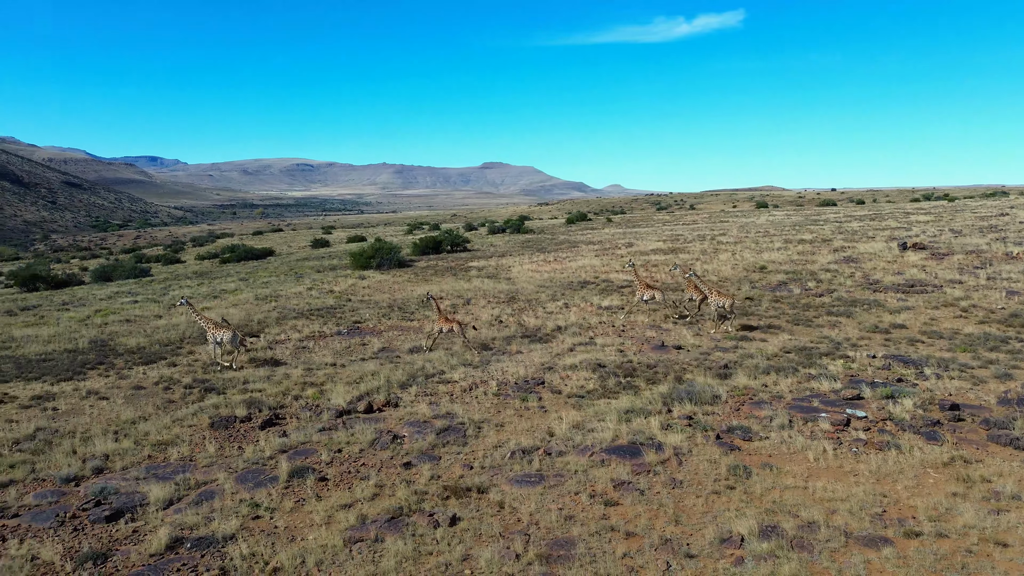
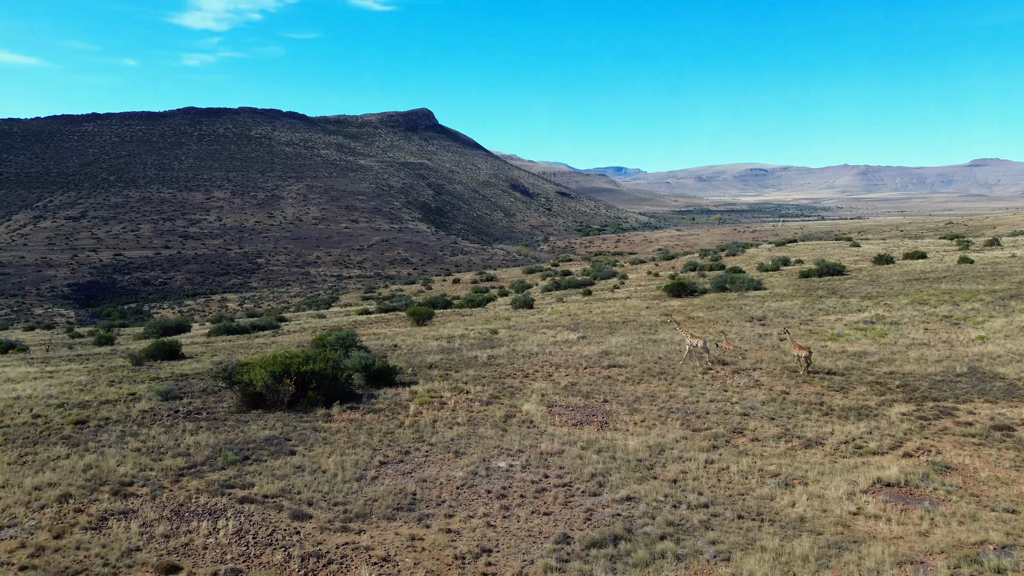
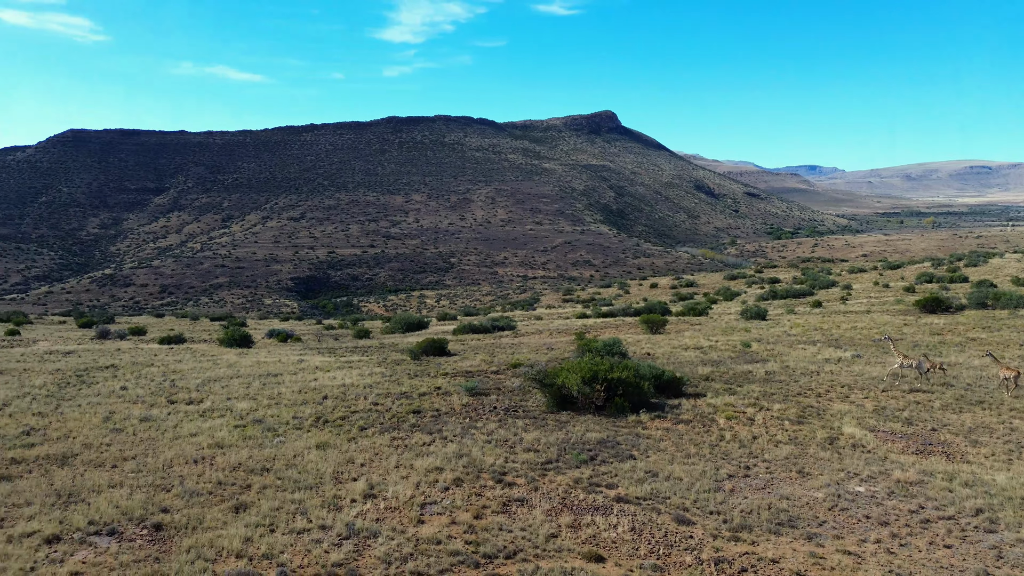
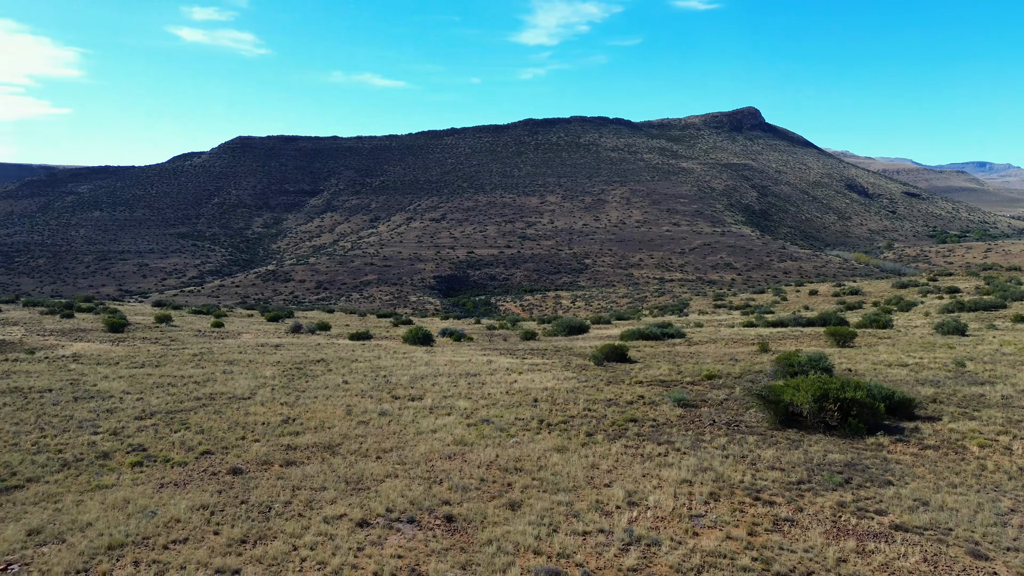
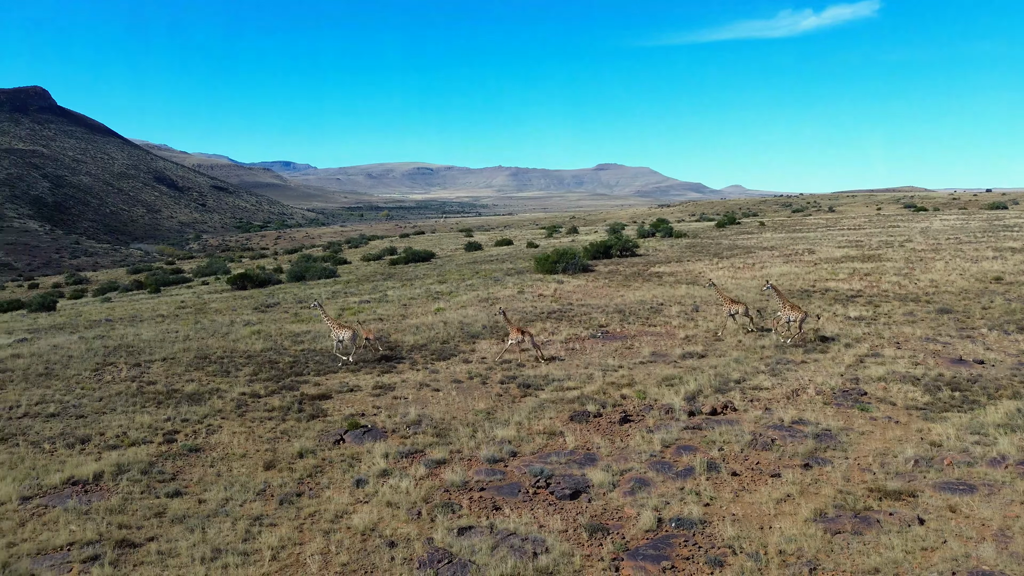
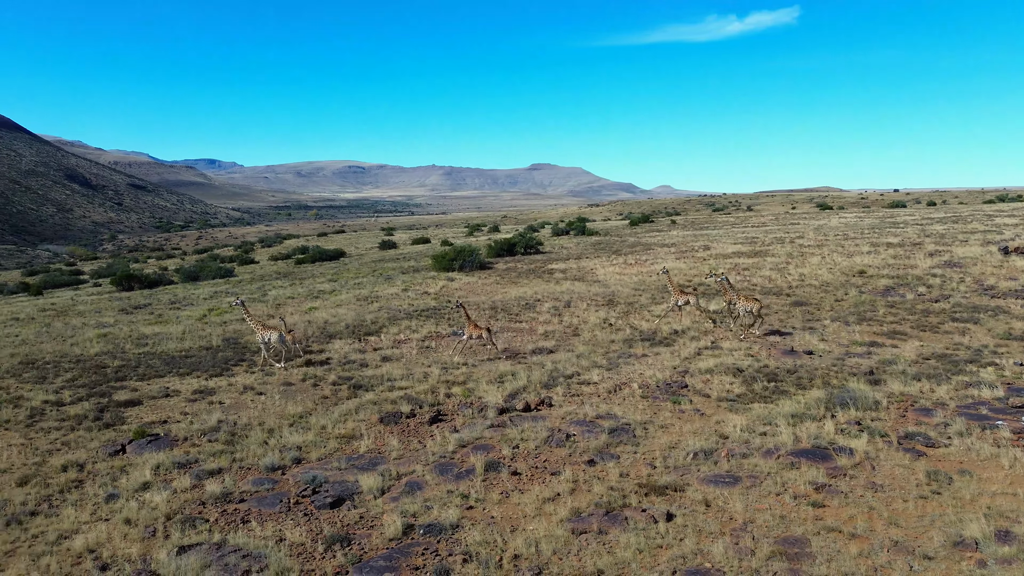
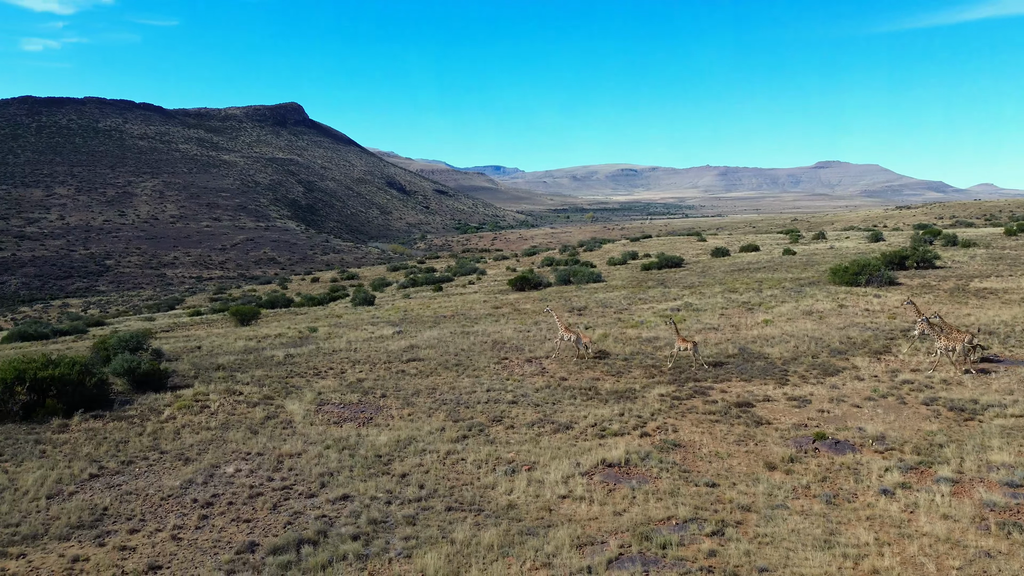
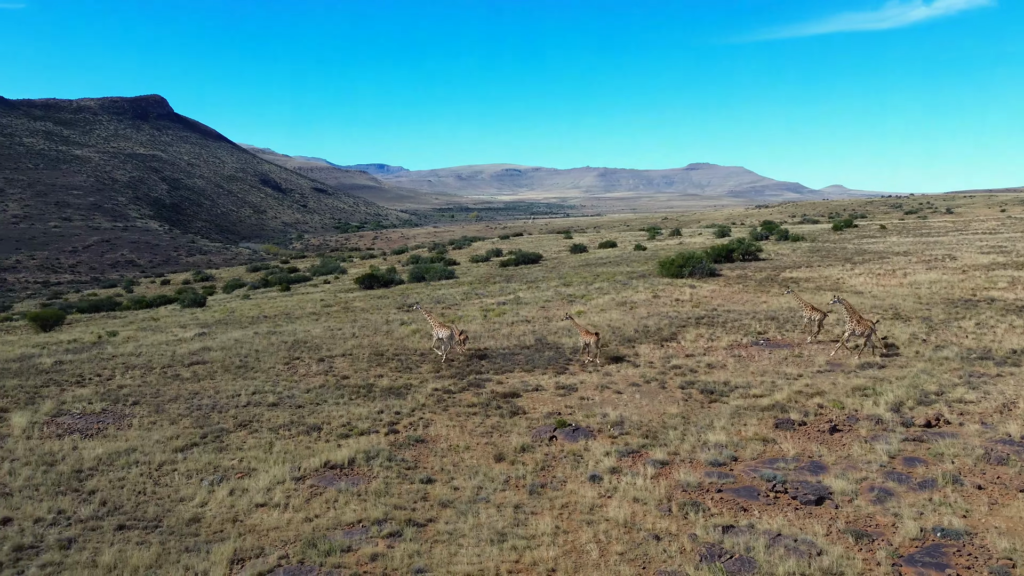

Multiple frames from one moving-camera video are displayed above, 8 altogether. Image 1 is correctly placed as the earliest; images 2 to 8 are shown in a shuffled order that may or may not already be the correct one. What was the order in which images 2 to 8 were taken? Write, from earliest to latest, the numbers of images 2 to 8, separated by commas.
6, 5, 8, 7, 2, 3, 4
